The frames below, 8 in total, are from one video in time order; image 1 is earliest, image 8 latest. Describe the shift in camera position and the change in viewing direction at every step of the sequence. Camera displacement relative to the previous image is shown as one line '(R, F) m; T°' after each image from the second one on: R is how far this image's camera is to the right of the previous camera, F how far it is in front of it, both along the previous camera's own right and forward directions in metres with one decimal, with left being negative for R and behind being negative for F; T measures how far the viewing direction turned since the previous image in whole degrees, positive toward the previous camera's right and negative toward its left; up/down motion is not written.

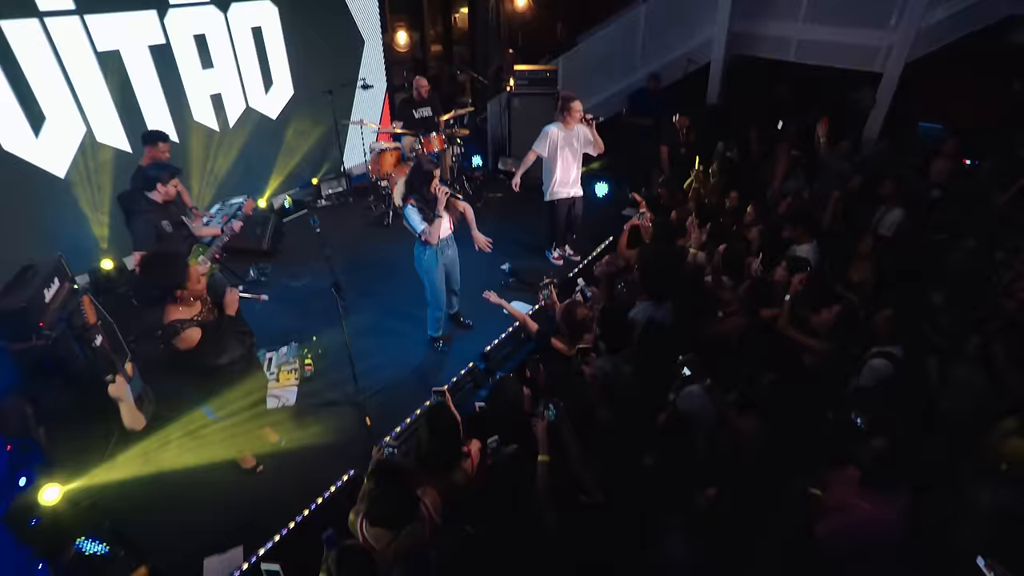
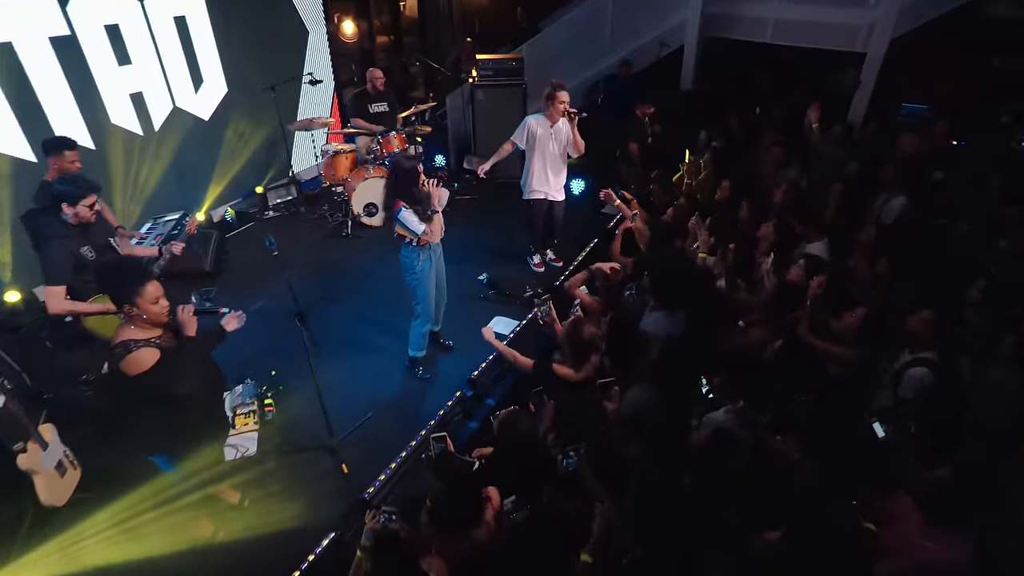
(-0.3, +0.6) m; +5°
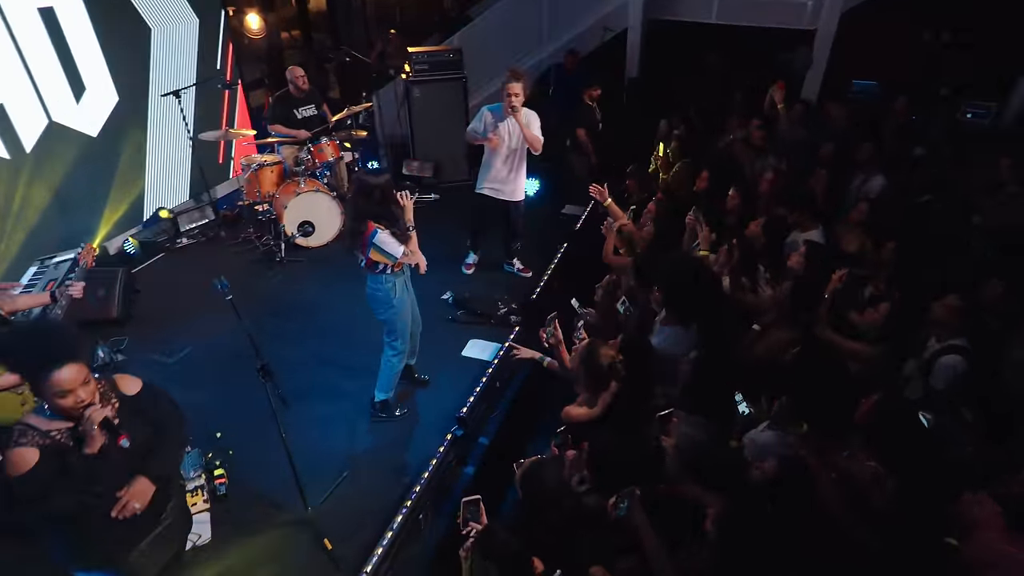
(-0.5, +0.6) m; +8°
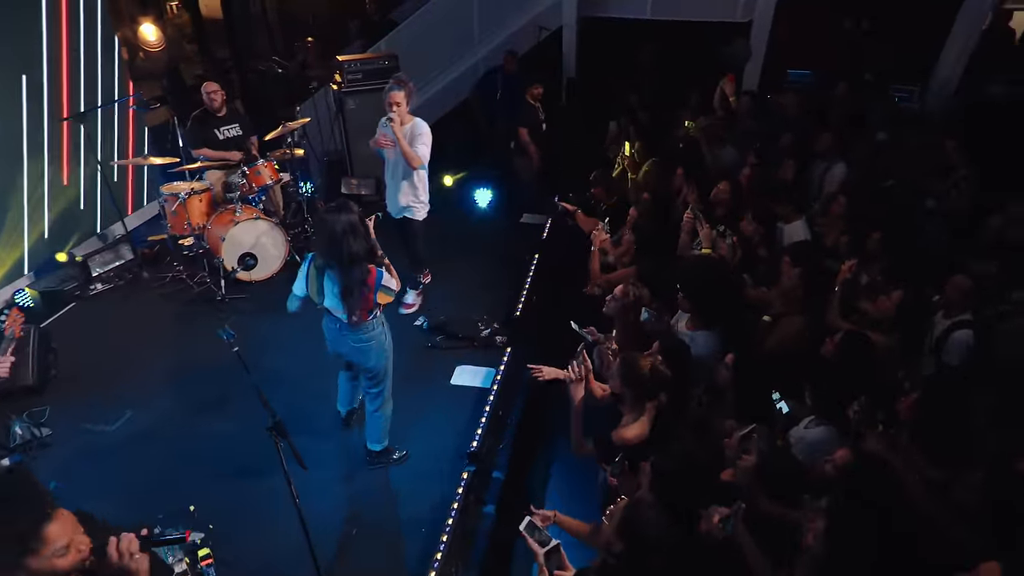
(-0.6, +0.4) m; +10°
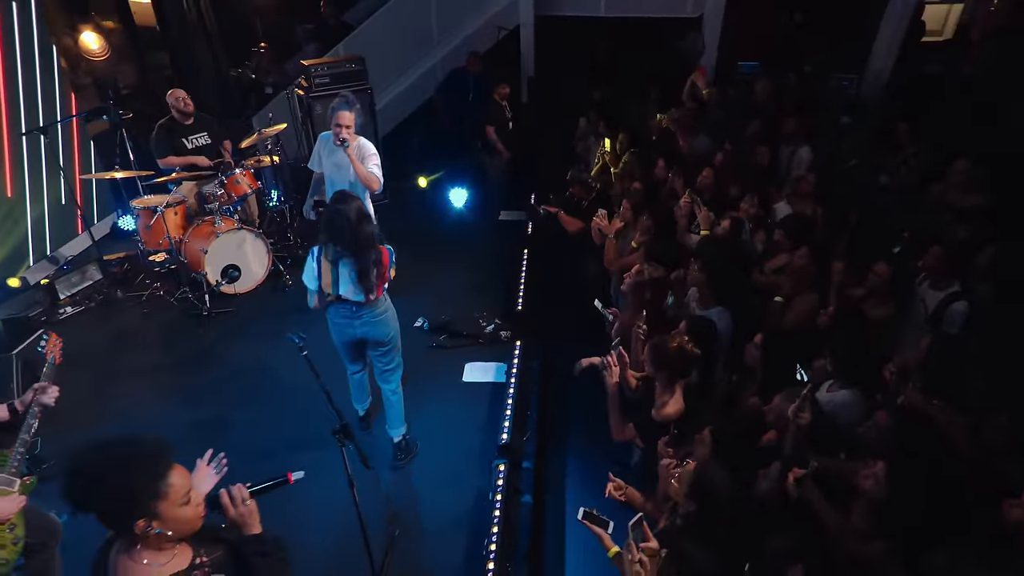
(-0.6, 0.0) m; +7°
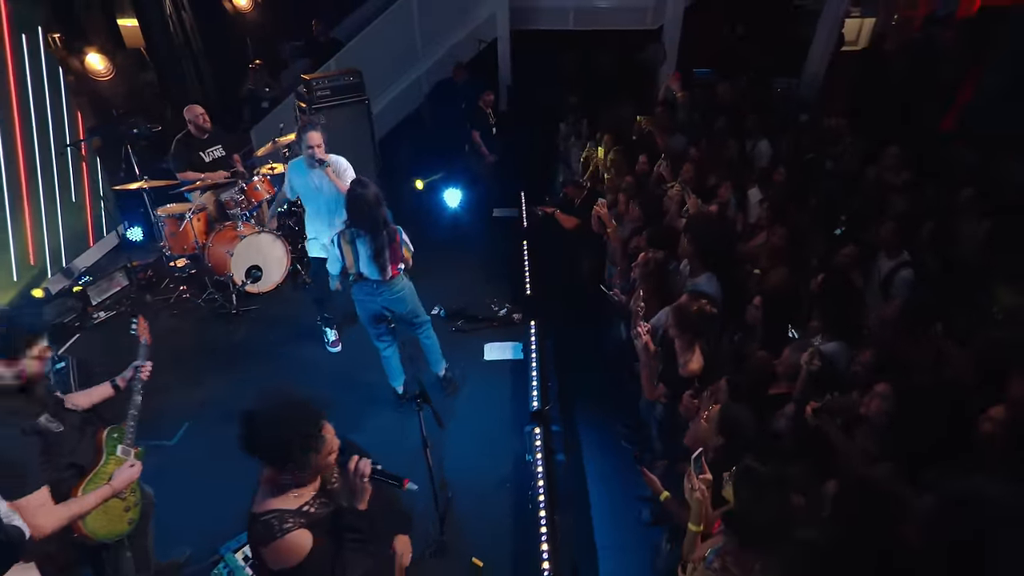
(-0.5, -0.4) m; +5°
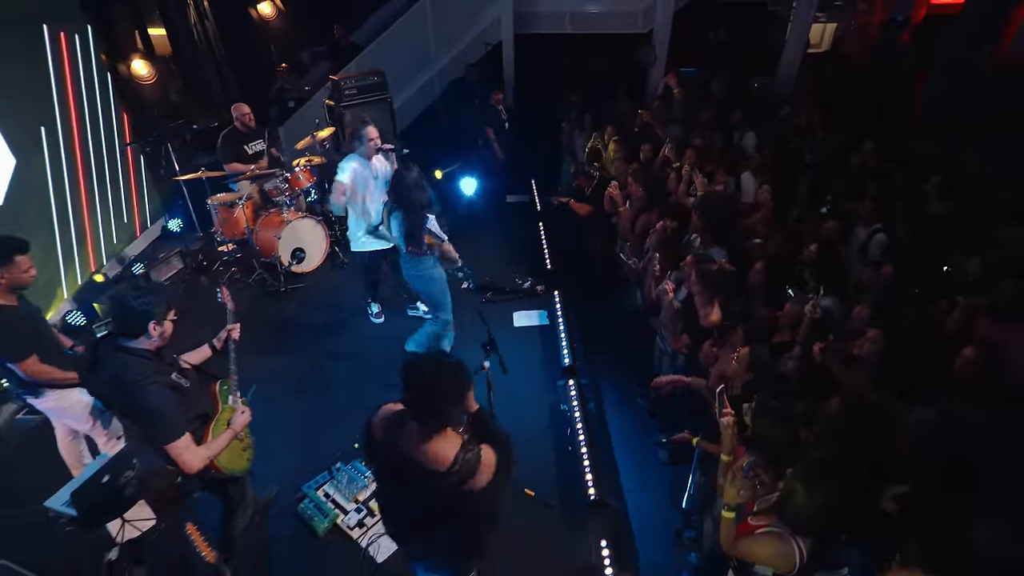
(-0.4, -0.5) m; +3°
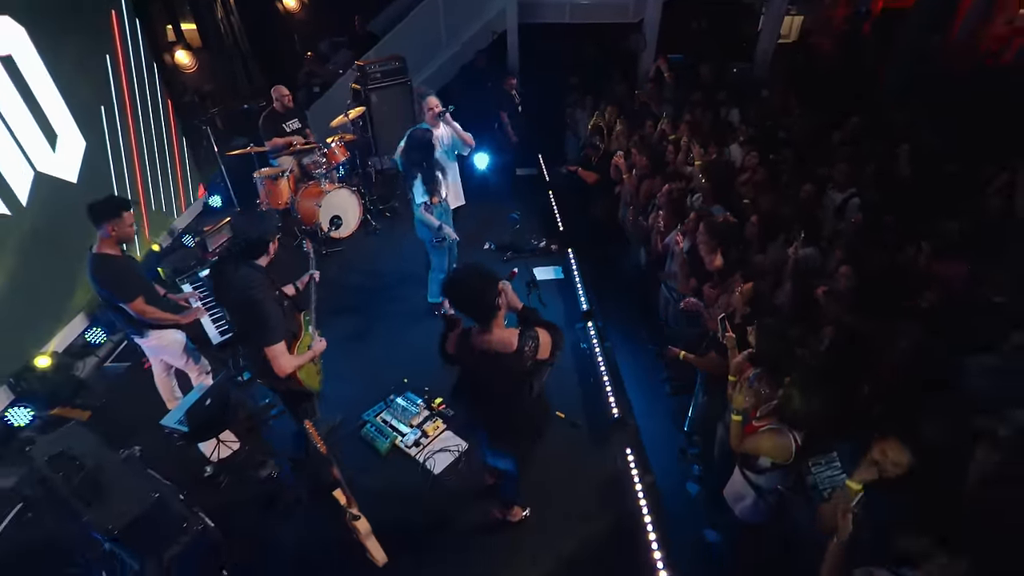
(-0.3, -0.6) m; +2°
